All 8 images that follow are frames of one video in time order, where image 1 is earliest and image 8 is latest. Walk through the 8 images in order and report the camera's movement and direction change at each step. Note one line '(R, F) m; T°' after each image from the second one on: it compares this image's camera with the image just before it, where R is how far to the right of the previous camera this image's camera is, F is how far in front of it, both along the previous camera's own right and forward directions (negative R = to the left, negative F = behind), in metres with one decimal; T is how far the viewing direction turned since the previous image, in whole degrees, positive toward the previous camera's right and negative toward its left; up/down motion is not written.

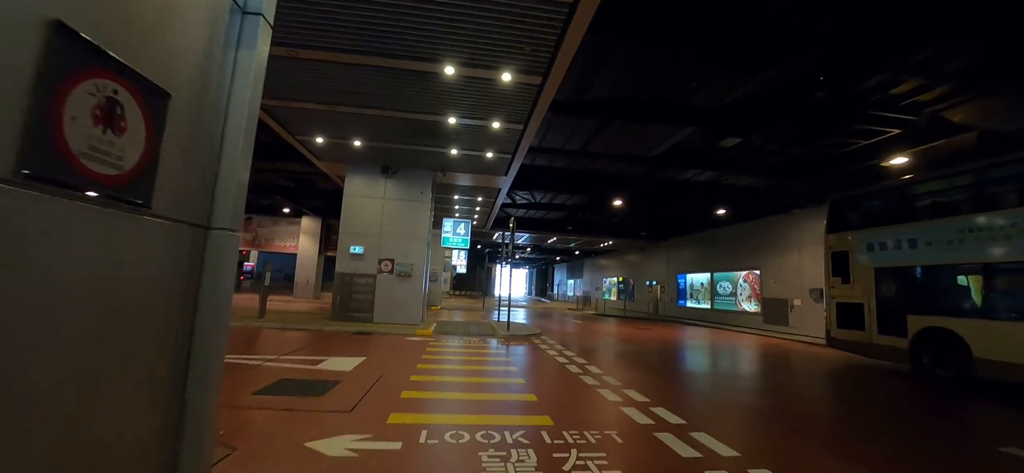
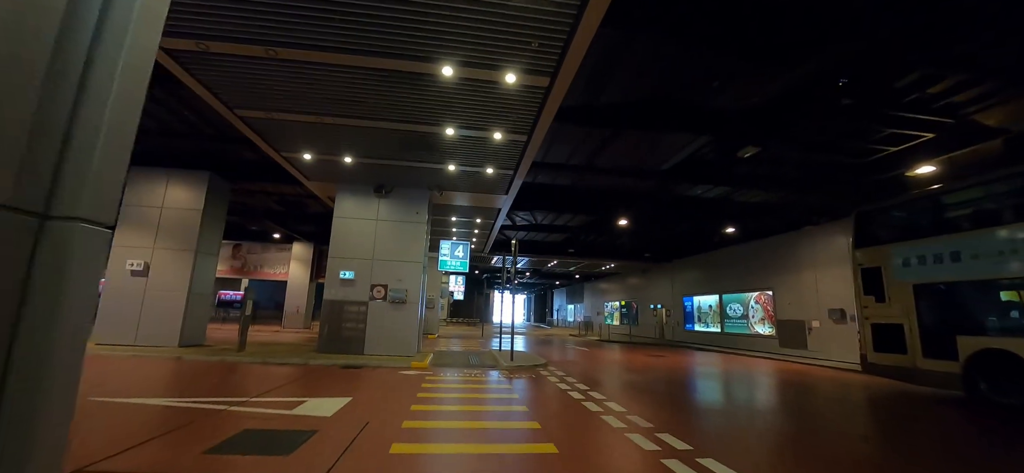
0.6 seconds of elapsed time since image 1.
(-0.2, +0.8) m; +1°
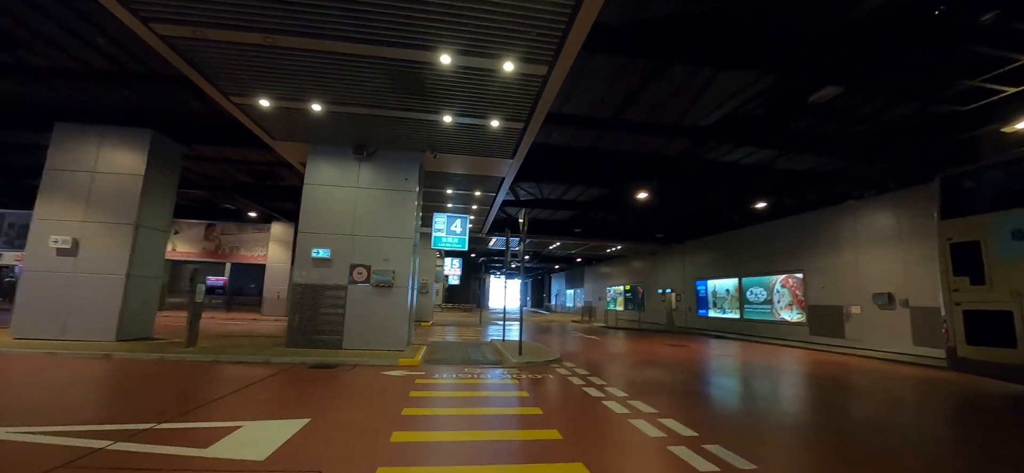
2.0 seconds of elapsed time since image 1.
(-0.3, +1.9) m; +1°
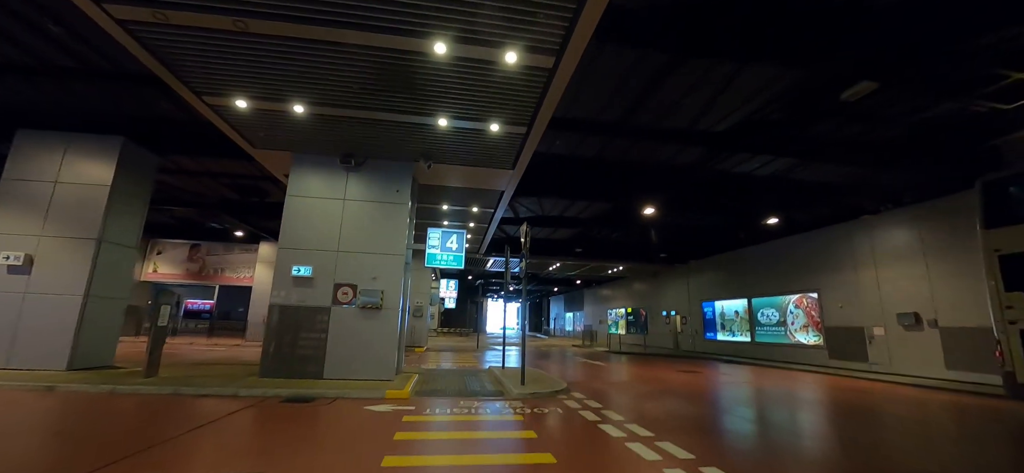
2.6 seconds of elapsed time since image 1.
(-0.1, +0.8) m; 0°
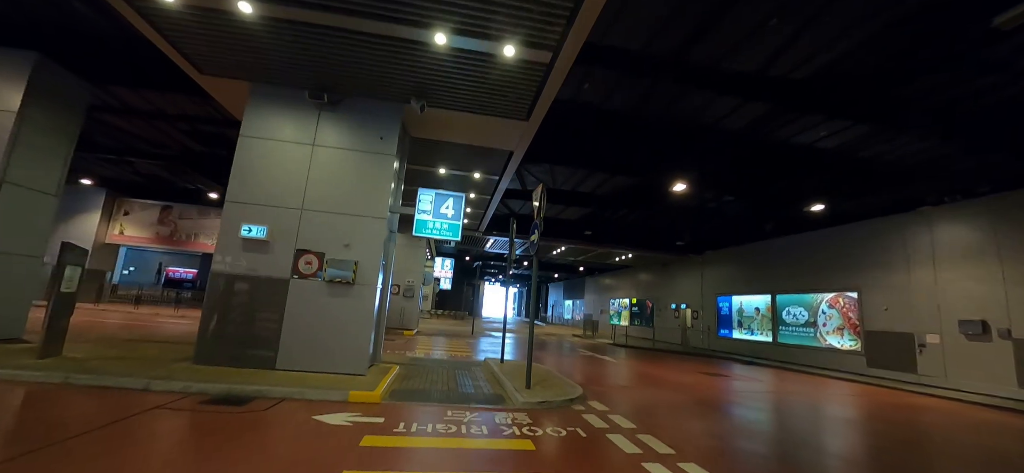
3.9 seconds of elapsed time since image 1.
(-0.2, +1.8) m; 0°
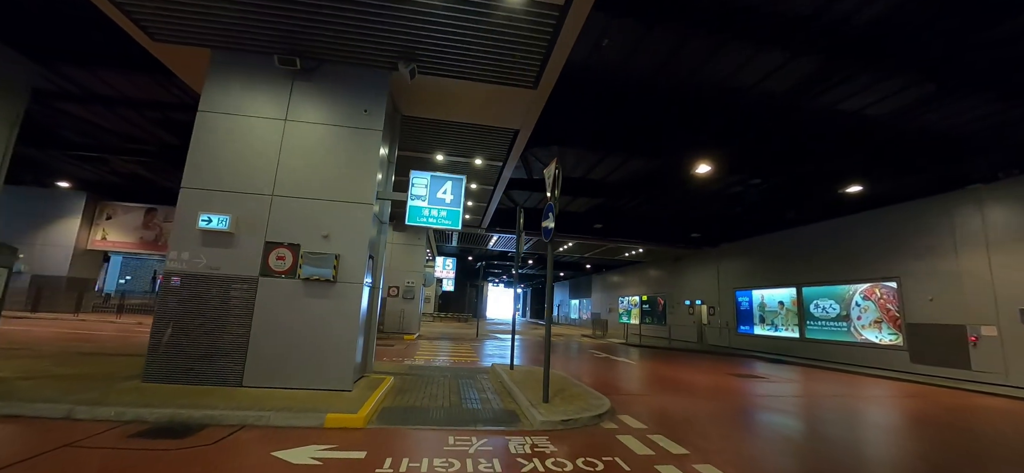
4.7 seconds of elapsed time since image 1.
(-0.1, +1.0) m; 0°
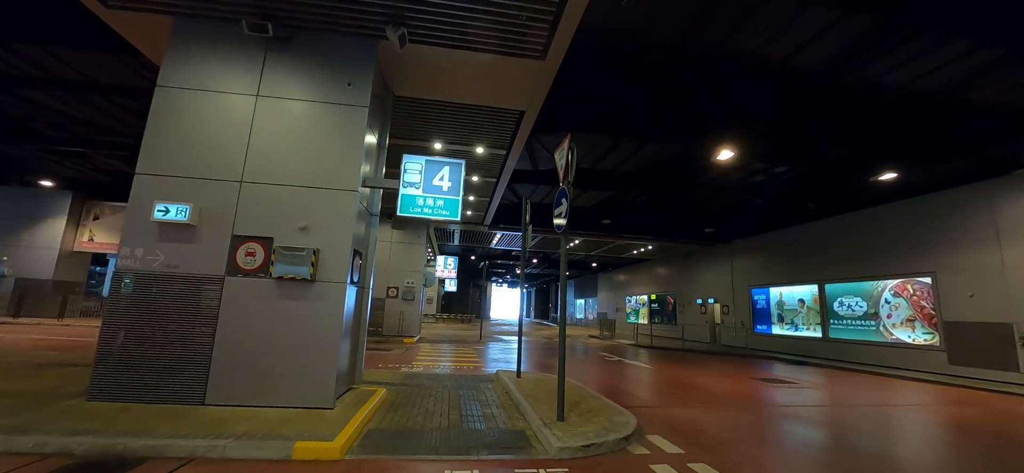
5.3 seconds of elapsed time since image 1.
(-0.1, +0.8) m; 0°
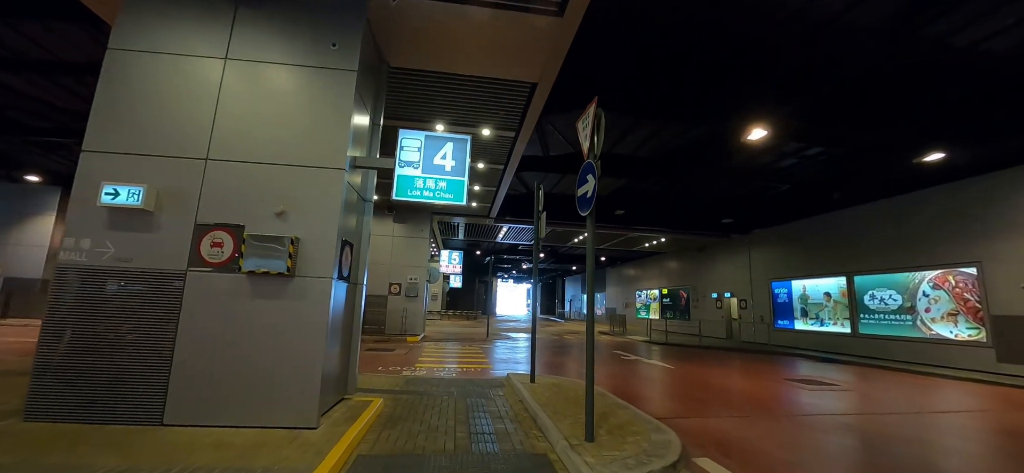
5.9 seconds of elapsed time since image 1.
(-0.1, +0.8) m; -1°
